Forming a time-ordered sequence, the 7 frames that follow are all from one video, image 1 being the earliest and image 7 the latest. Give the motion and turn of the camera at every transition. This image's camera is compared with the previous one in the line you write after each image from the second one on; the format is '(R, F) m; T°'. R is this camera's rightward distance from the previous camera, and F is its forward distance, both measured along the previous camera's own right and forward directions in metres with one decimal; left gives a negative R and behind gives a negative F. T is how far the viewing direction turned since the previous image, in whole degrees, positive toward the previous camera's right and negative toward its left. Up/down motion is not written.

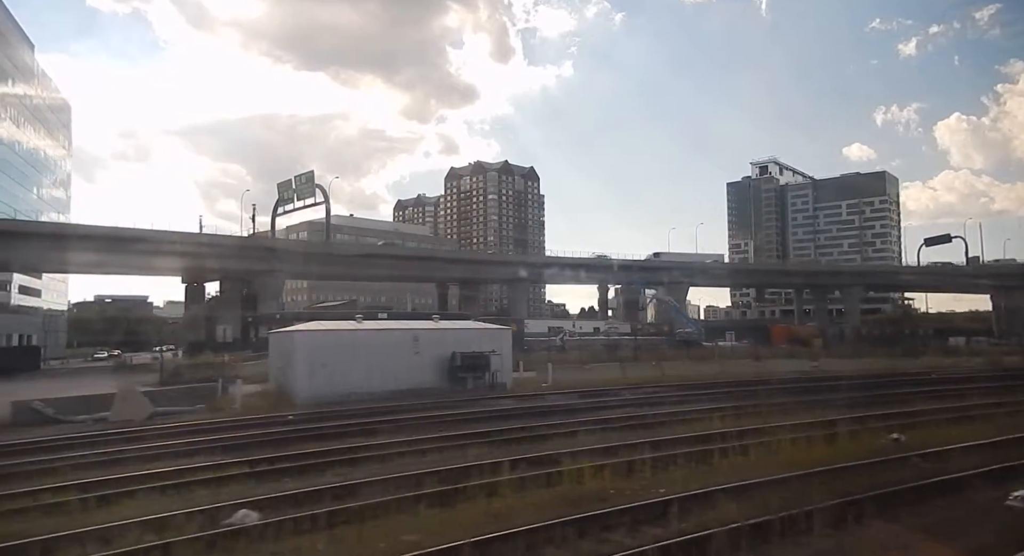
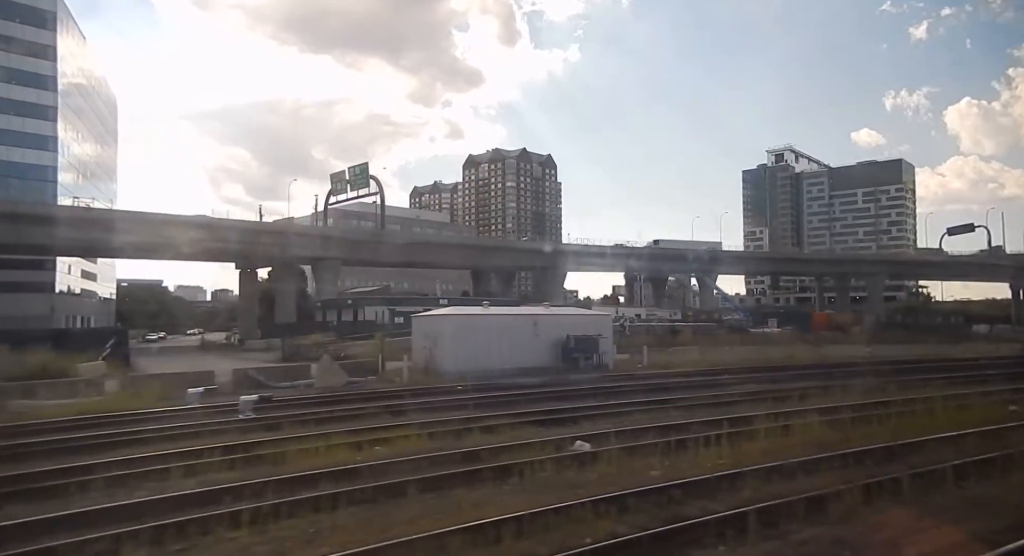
(-4.4, -2.8) m; -1°
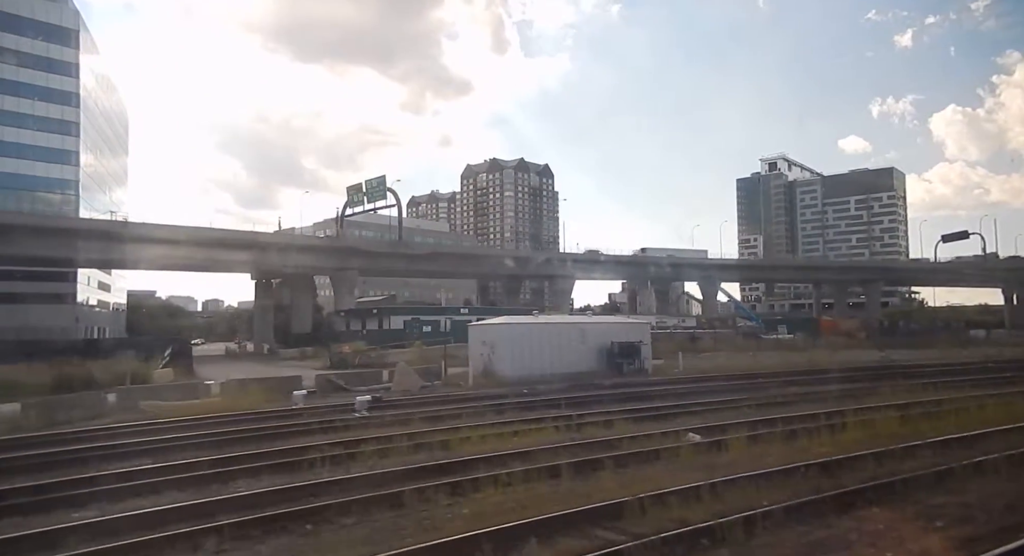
(-2.4, -1.6) m; 0°
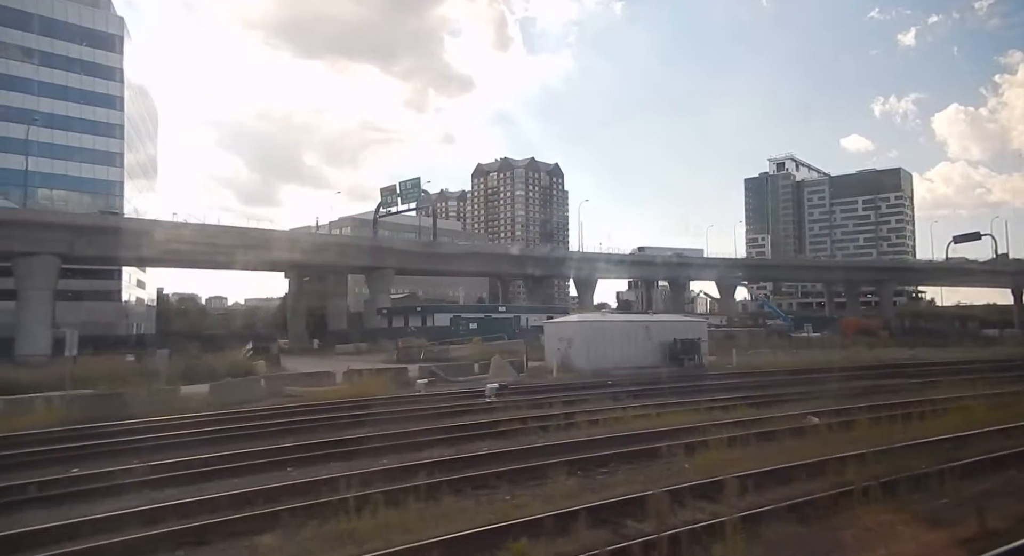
(-3.1, -2.0) m; 0°
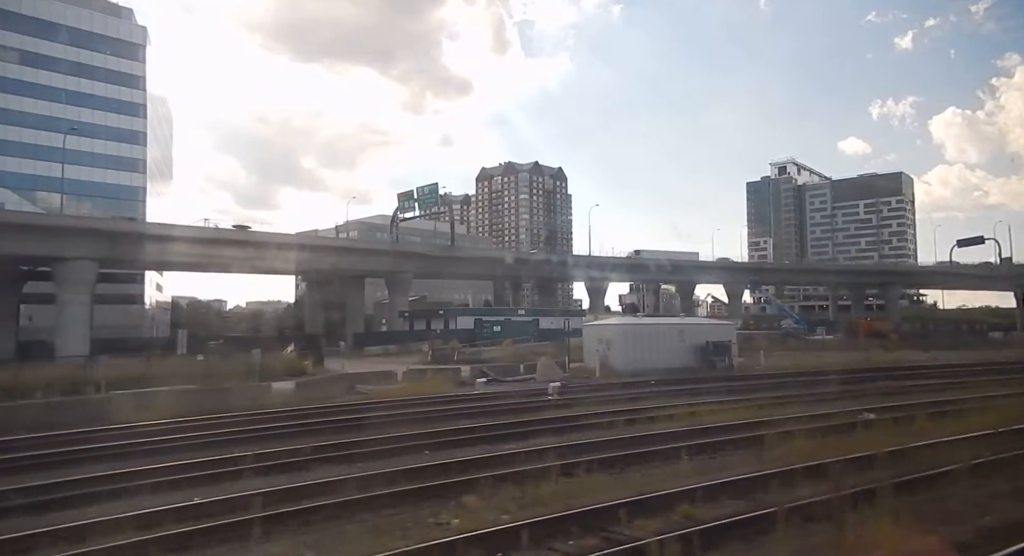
(-1.8, -1.2) m; 0°
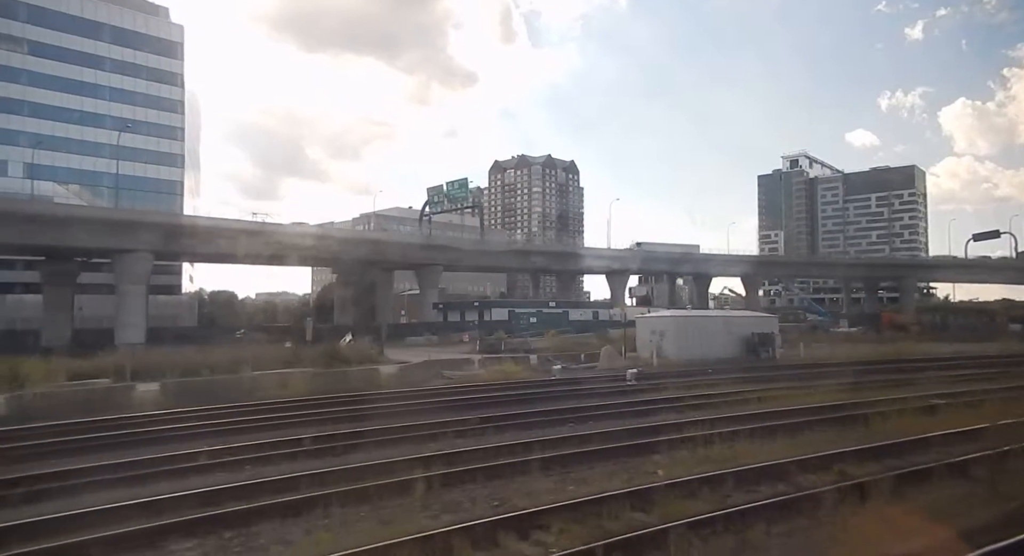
(-2.4, -1.6) m; -1°
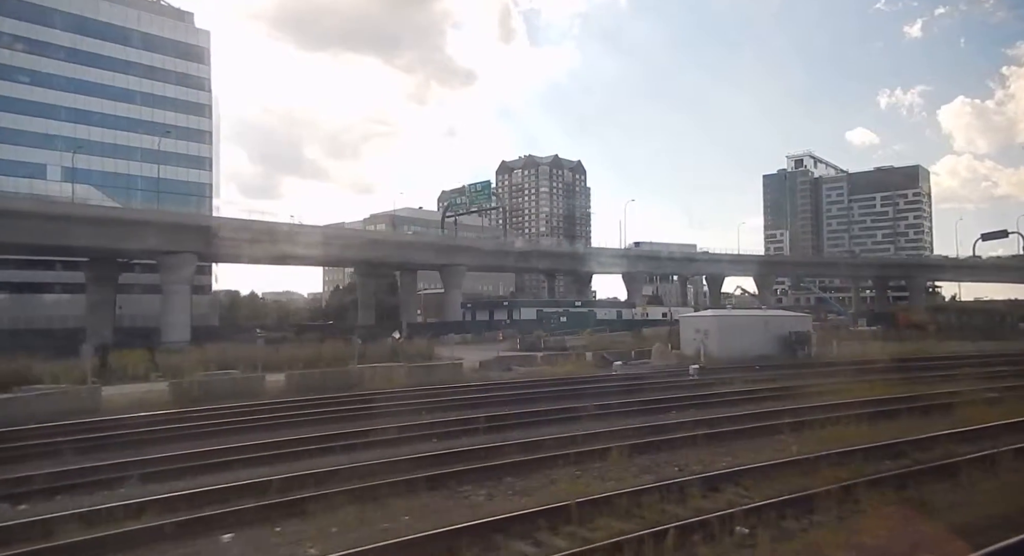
(-2.2, -1.4) m; 0°
